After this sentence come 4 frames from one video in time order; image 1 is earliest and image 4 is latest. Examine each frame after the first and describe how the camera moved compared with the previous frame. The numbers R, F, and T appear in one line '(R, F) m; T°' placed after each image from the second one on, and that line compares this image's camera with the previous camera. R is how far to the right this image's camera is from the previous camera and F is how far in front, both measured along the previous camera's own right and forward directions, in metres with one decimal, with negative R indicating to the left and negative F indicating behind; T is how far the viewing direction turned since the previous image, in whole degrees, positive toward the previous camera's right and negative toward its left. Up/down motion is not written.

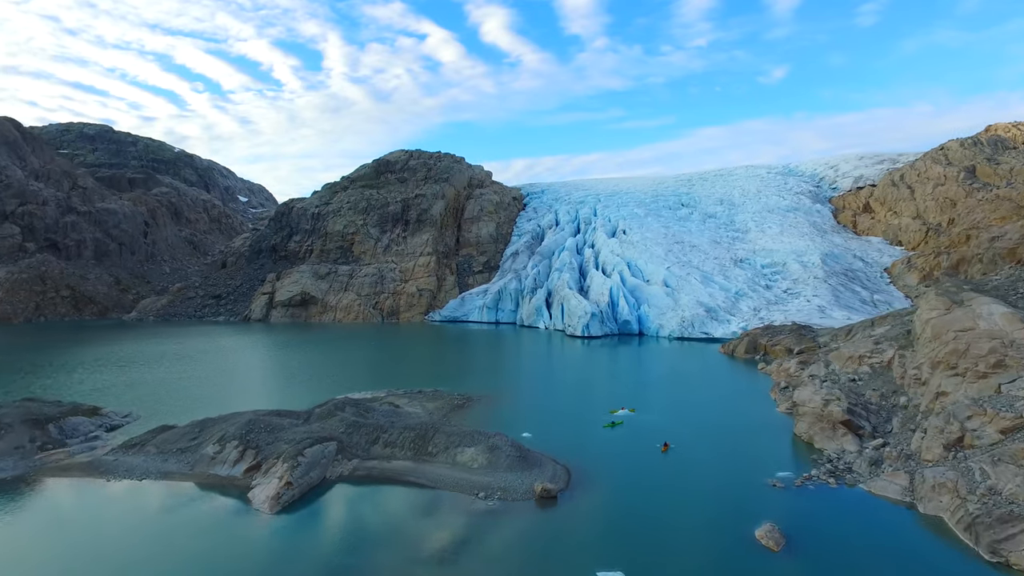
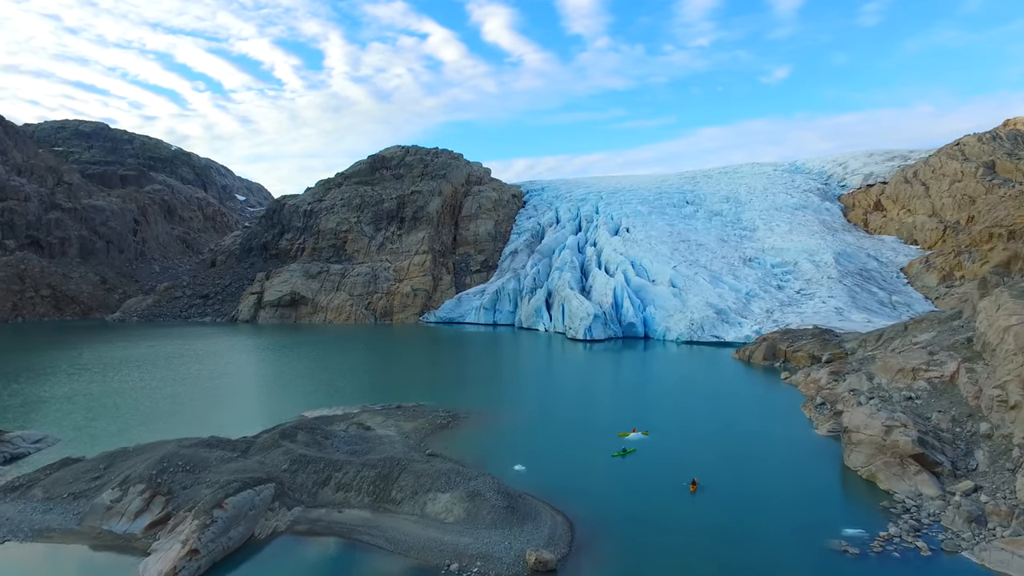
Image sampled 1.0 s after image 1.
(+0.2, +2.0) m; 0°
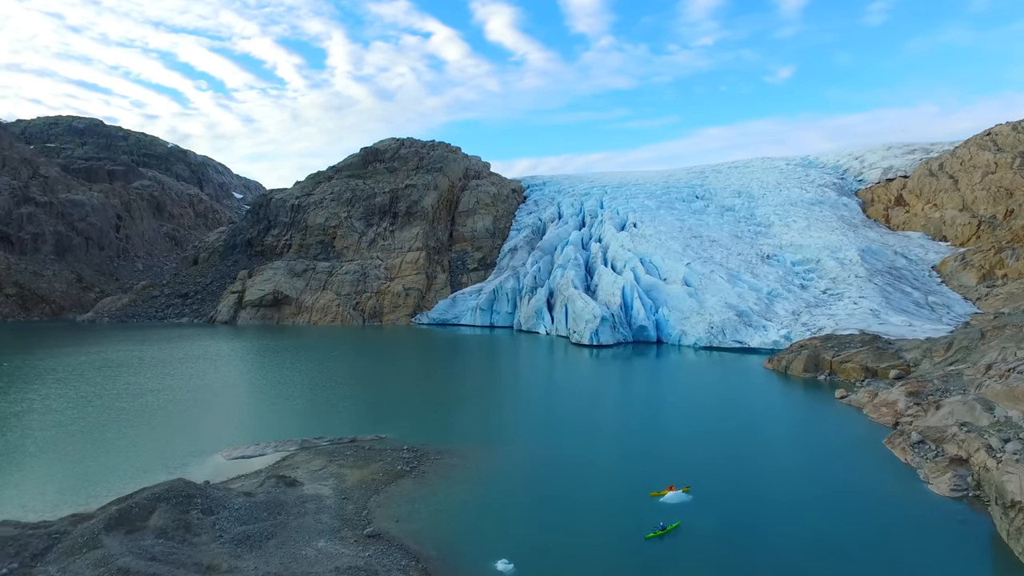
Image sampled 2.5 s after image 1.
(+0.3, +3.3) m; 0°
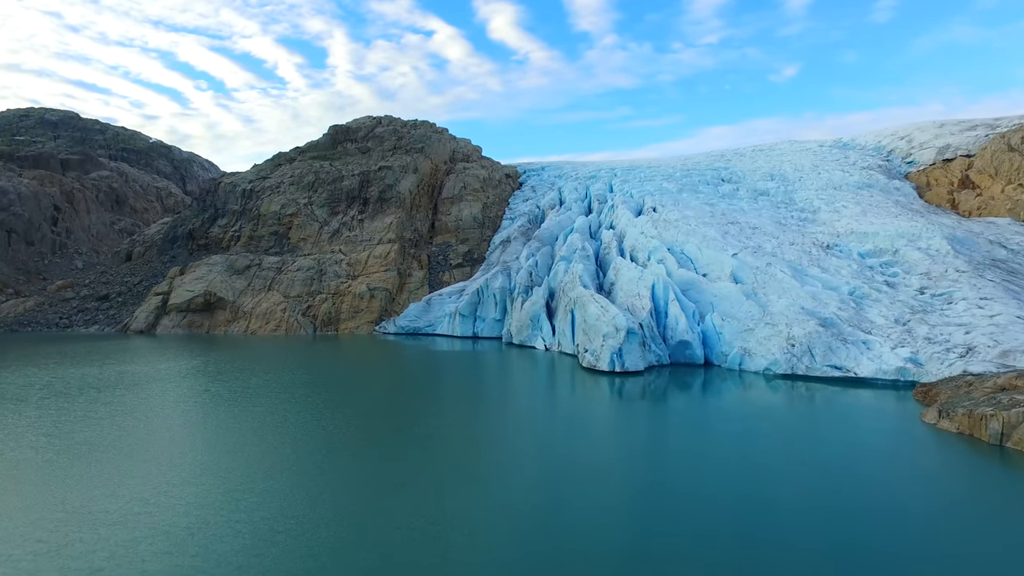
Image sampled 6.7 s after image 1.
(+0.8, +9.1) m; 0°
